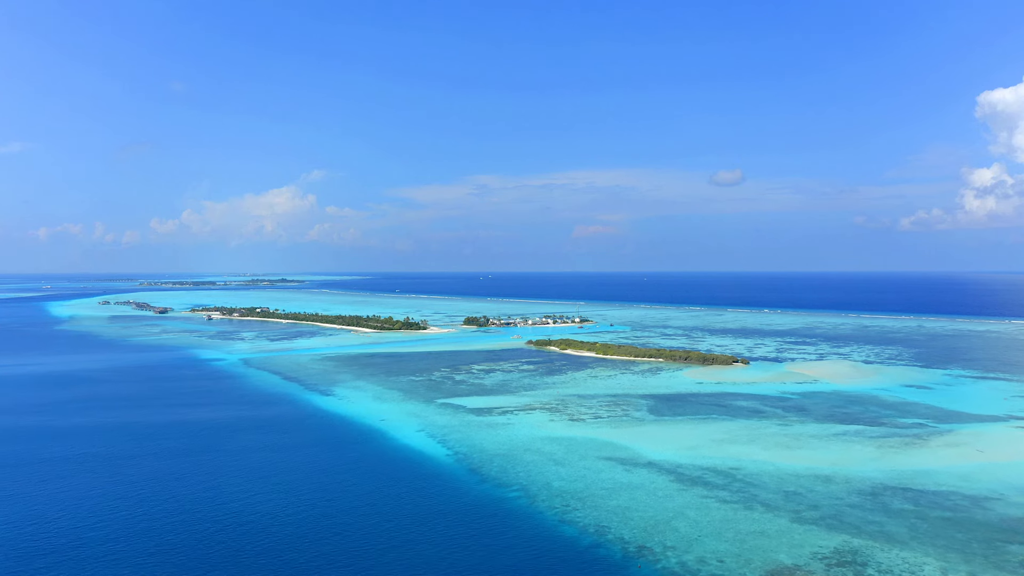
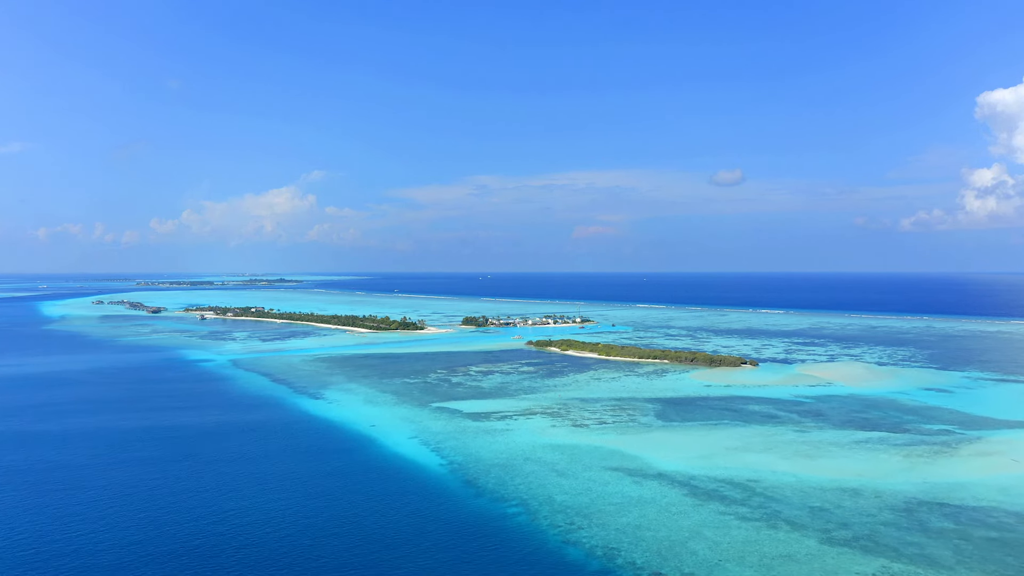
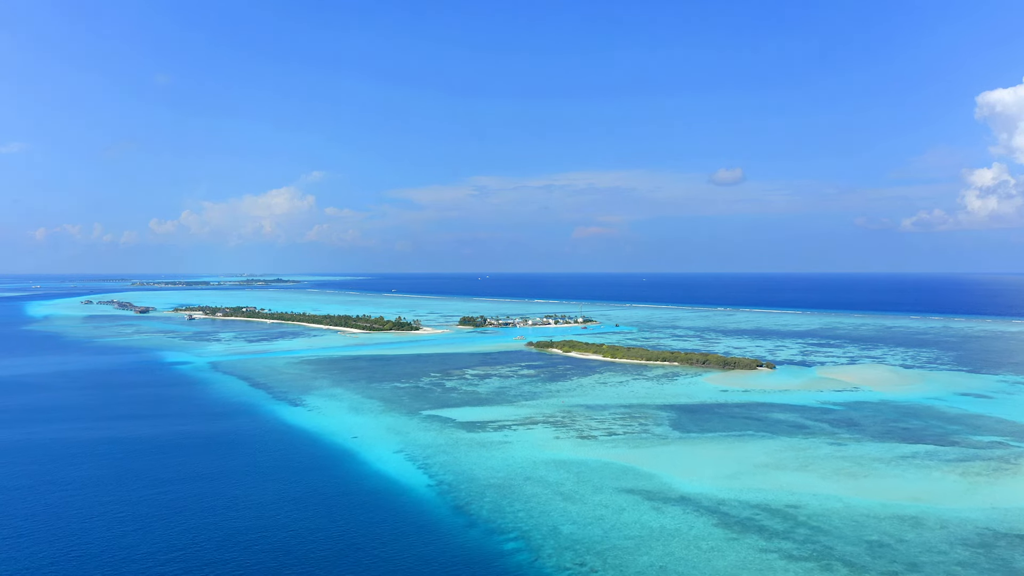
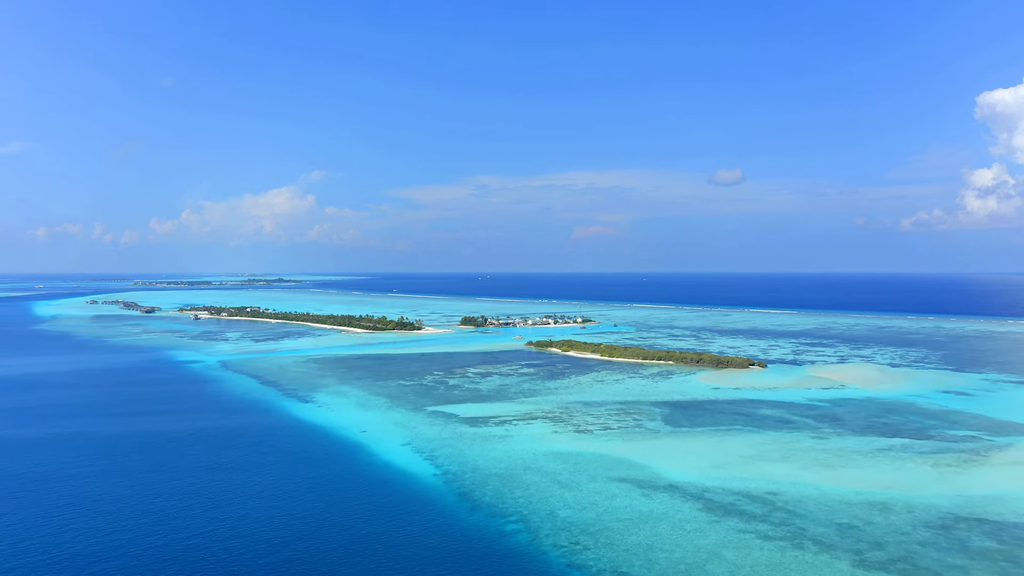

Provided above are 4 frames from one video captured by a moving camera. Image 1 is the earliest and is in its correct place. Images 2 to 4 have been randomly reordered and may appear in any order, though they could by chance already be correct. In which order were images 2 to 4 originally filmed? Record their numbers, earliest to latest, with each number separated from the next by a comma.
2, 4, 3
